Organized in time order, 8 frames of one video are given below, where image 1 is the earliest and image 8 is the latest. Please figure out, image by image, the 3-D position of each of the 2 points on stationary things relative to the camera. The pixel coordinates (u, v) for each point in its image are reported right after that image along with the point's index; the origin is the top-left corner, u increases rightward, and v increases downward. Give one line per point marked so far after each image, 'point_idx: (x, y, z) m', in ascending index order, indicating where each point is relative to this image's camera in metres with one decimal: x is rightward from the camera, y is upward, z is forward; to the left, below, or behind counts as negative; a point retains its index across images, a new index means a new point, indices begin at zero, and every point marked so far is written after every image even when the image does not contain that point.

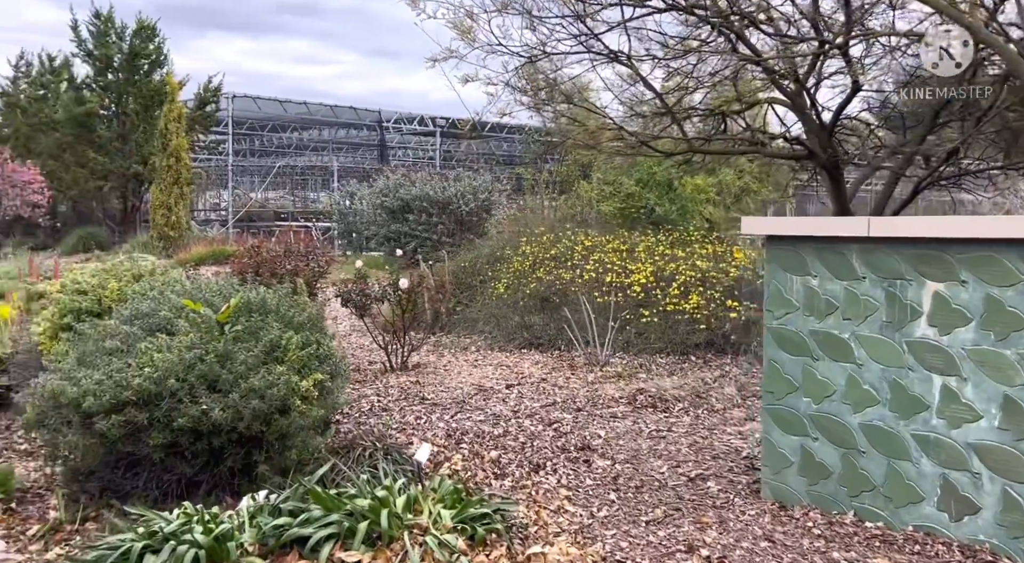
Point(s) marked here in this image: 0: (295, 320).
0: (-1.1, -0.2, +4.5) m
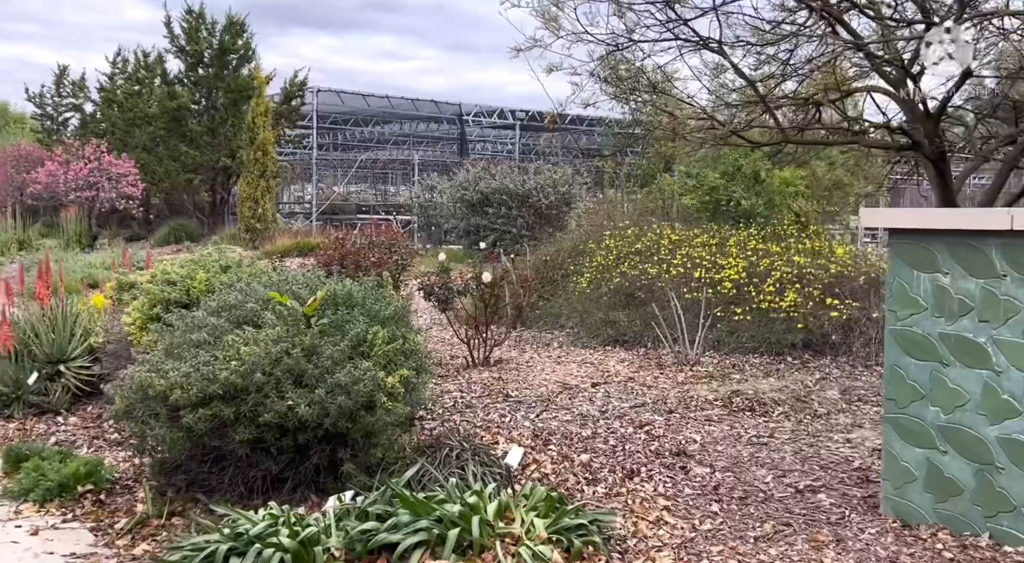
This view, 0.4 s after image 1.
0: (-0.6, -0.2, +4.4) m
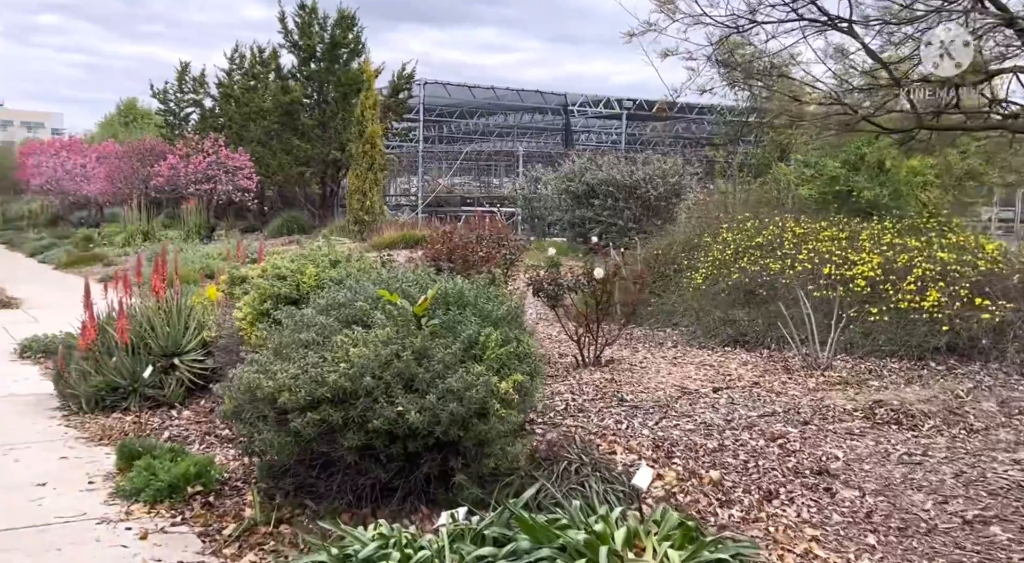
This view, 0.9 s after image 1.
0: (-0.1, -0.2, +4.2) m
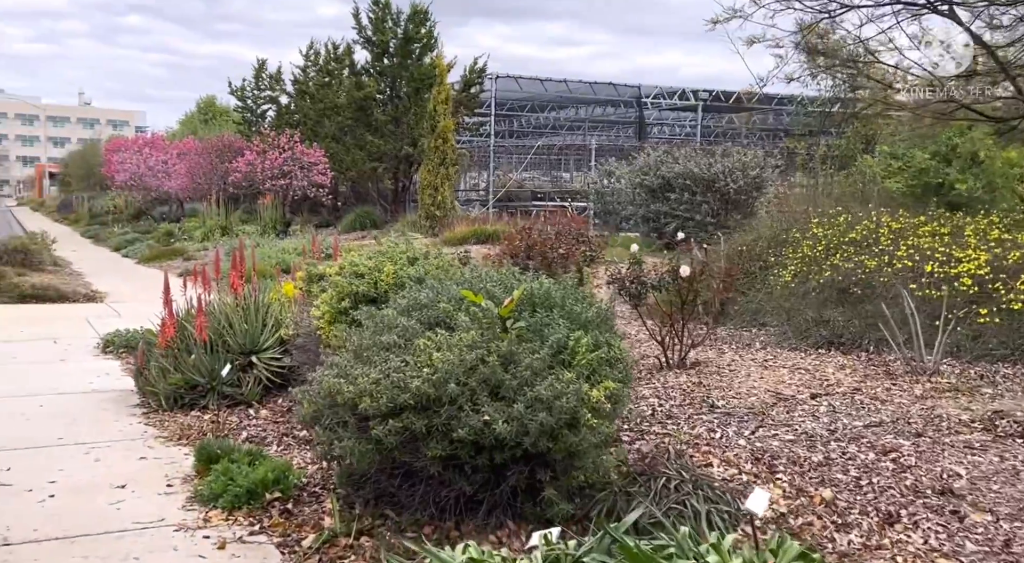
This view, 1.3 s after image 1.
0: (+0.3, -0.2, +3.9) m
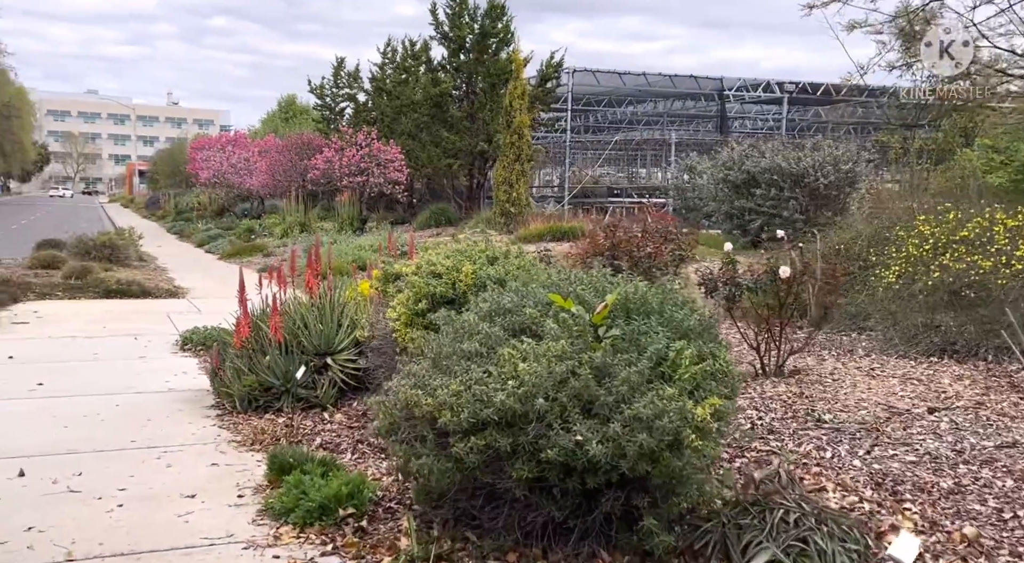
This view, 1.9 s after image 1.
0: (+0.7, -0.2, +3.5) m
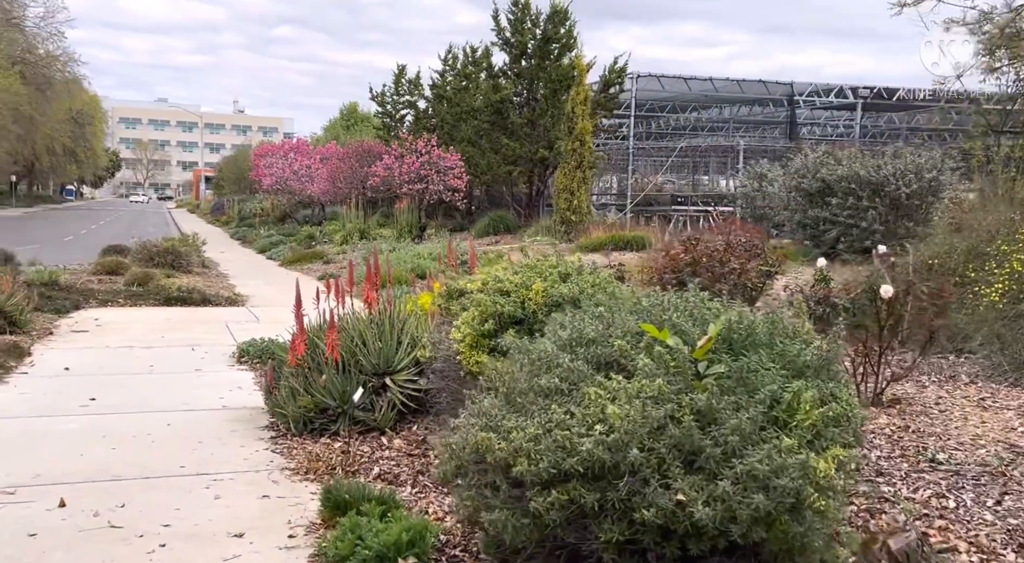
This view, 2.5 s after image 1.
0: (+1.0, -0.3, +3.1) m
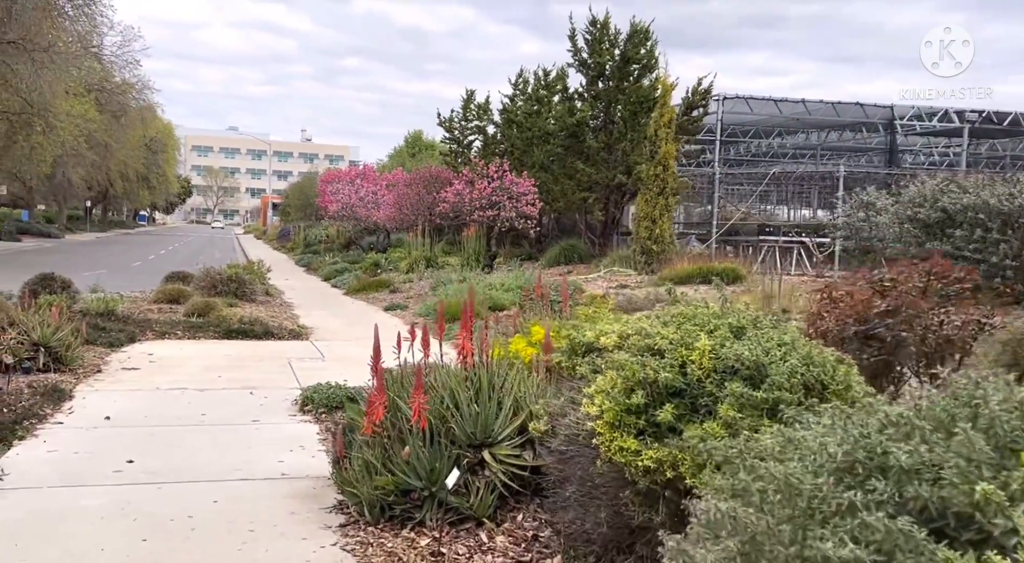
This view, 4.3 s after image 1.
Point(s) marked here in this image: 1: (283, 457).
0: (+1.5, -0.4, +1.7) m
1: (-1.5, -1.2, +6.2) m
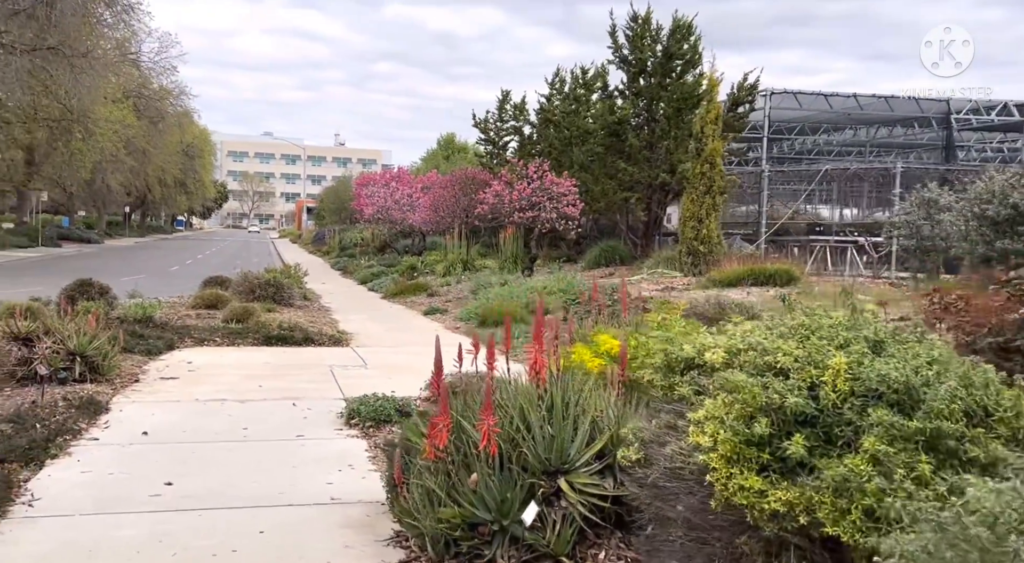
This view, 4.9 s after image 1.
0: (+1.7, -0.5, +1.1) m
1: (-1.1, -1.2, +5.7) m
